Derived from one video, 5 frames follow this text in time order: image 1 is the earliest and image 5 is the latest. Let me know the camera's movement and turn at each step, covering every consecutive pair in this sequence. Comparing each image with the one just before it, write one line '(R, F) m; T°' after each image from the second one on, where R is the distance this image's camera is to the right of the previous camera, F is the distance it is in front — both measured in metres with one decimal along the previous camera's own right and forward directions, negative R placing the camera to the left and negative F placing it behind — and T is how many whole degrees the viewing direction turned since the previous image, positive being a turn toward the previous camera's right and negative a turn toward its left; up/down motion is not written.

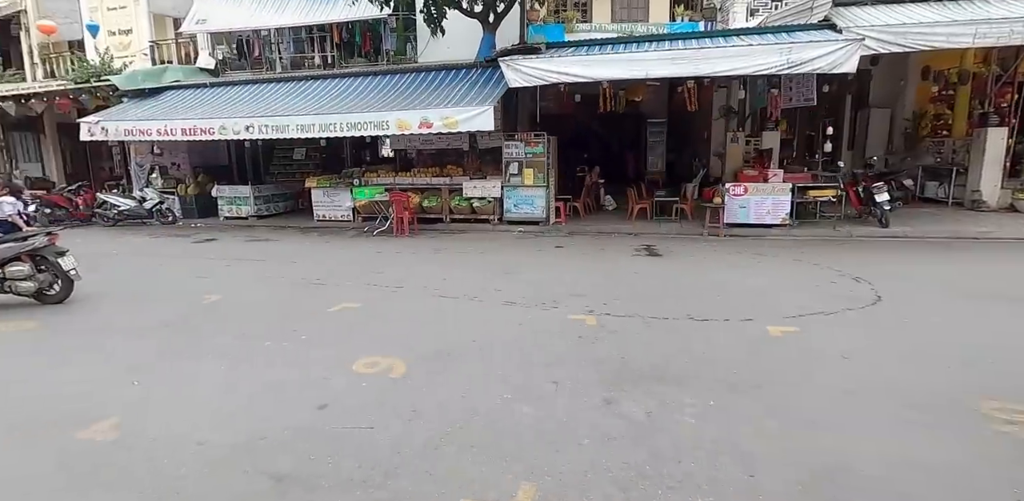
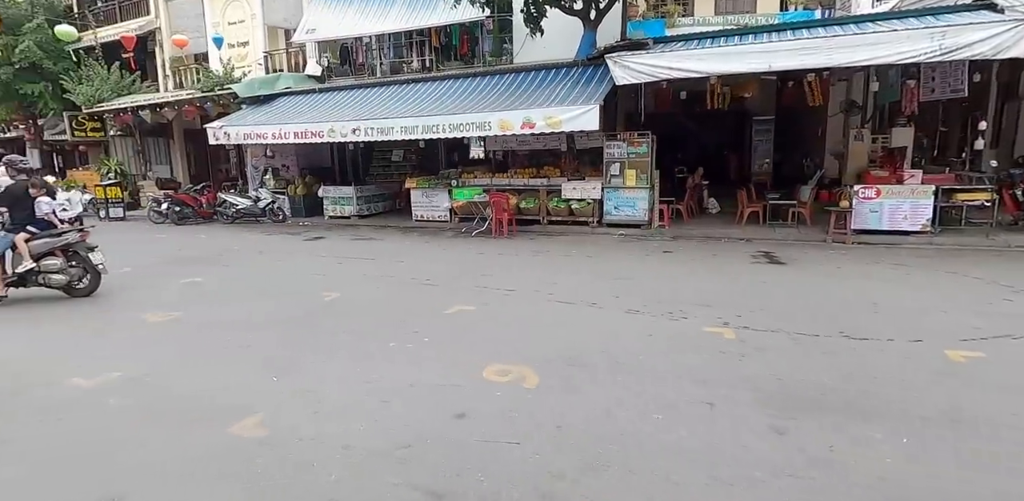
(-0.3, +0.2) m; -8°
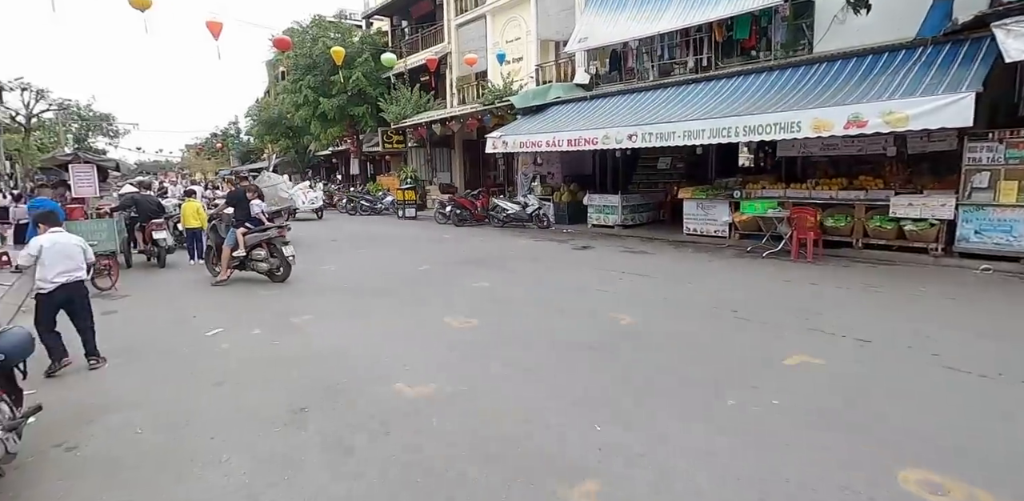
(-0.7, +0.8) m; -24°
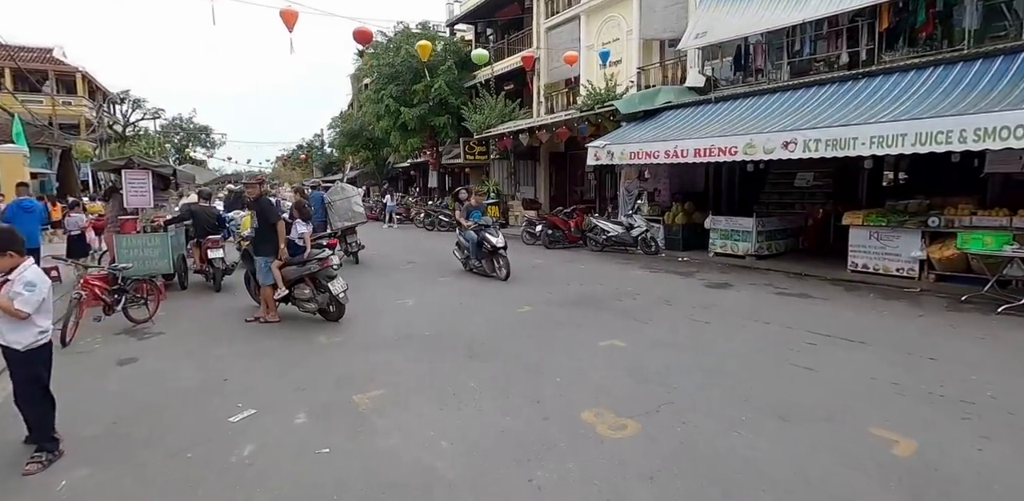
(-0.8, +2.2) m; -7°
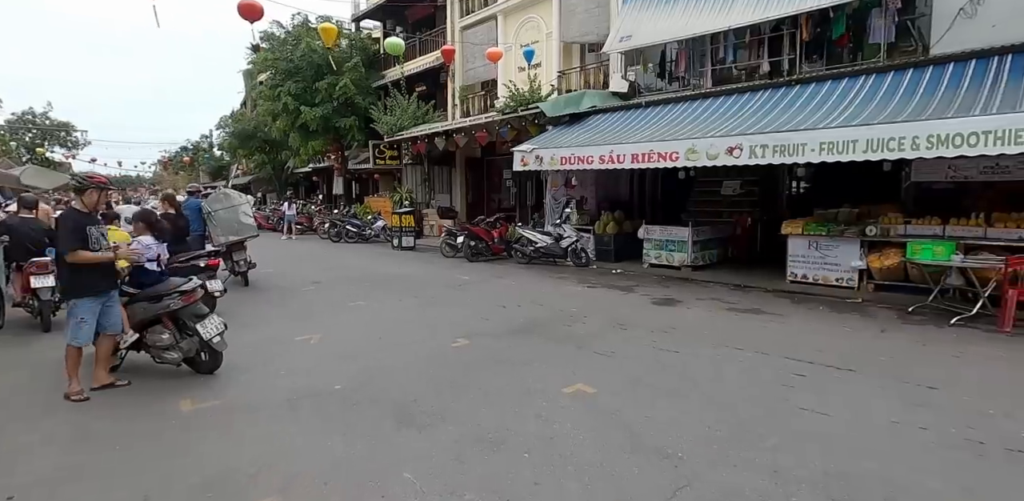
(-0.2, +1.3) m; +9°
